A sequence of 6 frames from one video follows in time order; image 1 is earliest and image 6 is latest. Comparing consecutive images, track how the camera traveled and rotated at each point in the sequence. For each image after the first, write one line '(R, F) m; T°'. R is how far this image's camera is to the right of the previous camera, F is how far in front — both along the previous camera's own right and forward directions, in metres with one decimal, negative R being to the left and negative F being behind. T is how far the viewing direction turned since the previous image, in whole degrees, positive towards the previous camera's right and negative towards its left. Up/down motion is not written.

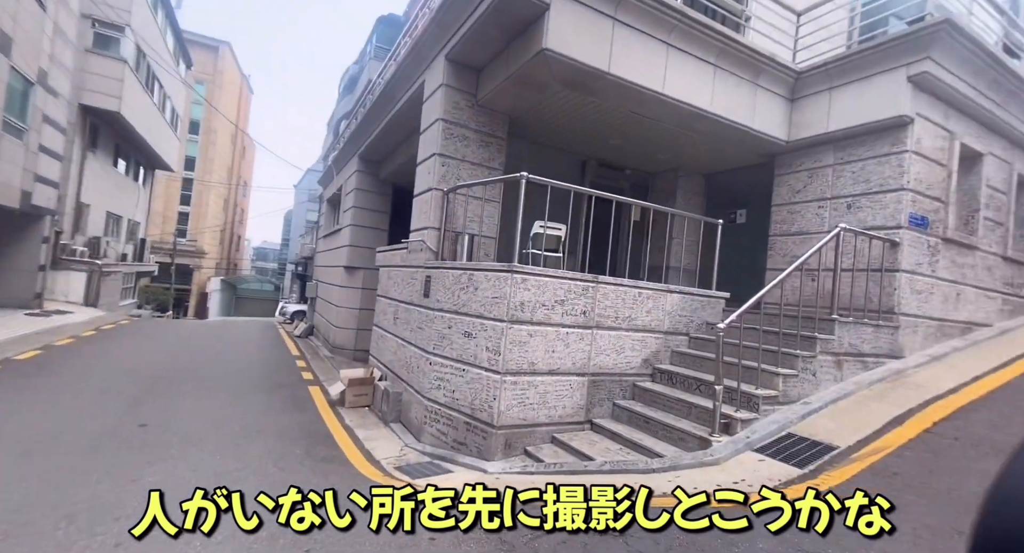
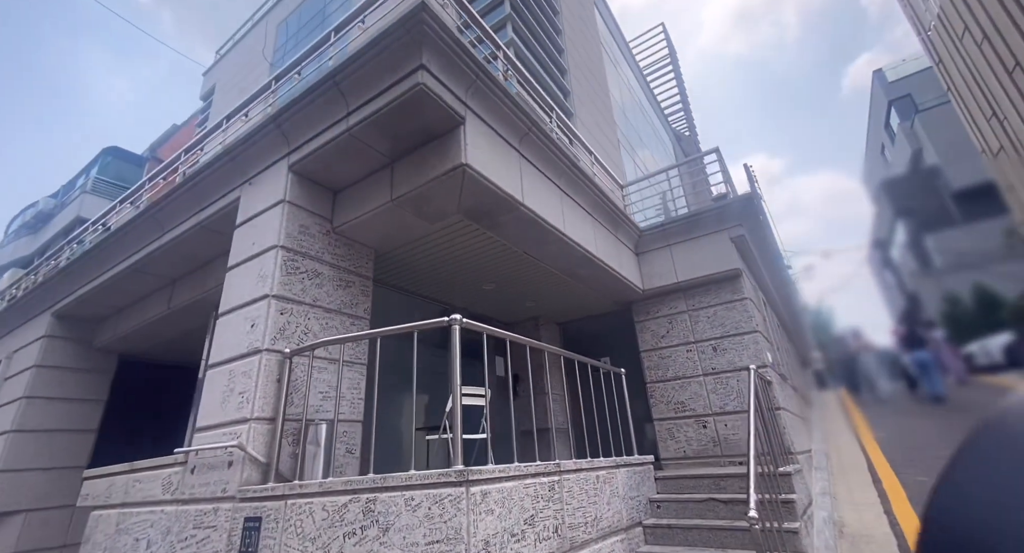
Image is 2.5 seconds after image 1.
(-1.2, +2.2) m; +31°
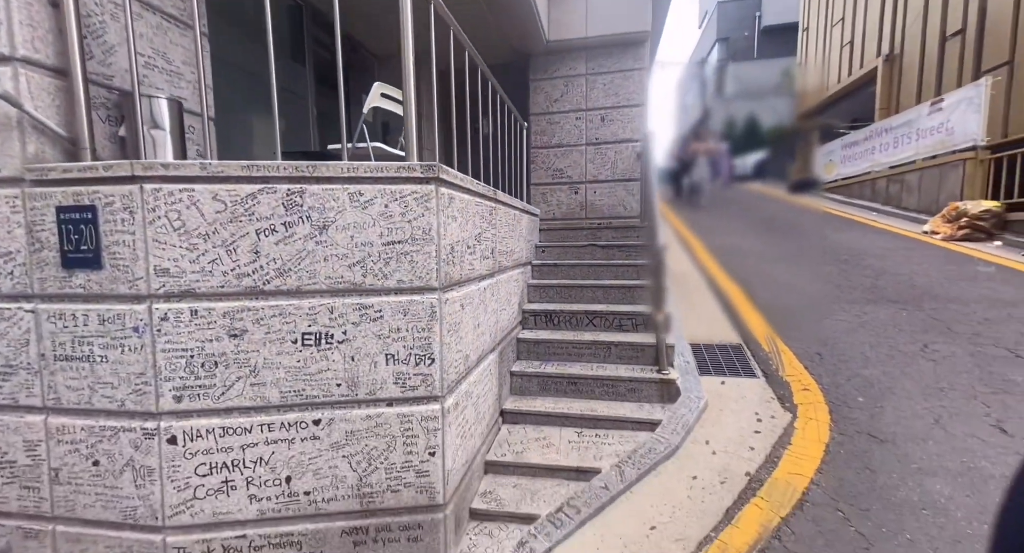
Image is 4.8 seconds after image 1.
(-0.9, +0.6) m; +28°
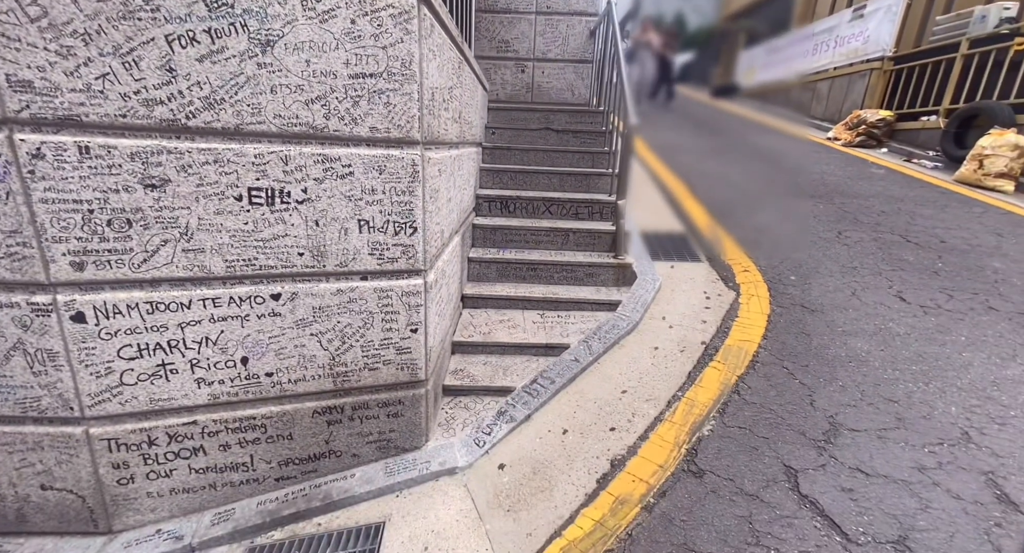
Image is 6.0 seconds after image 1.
(-0.4, +0.3) m; +13°
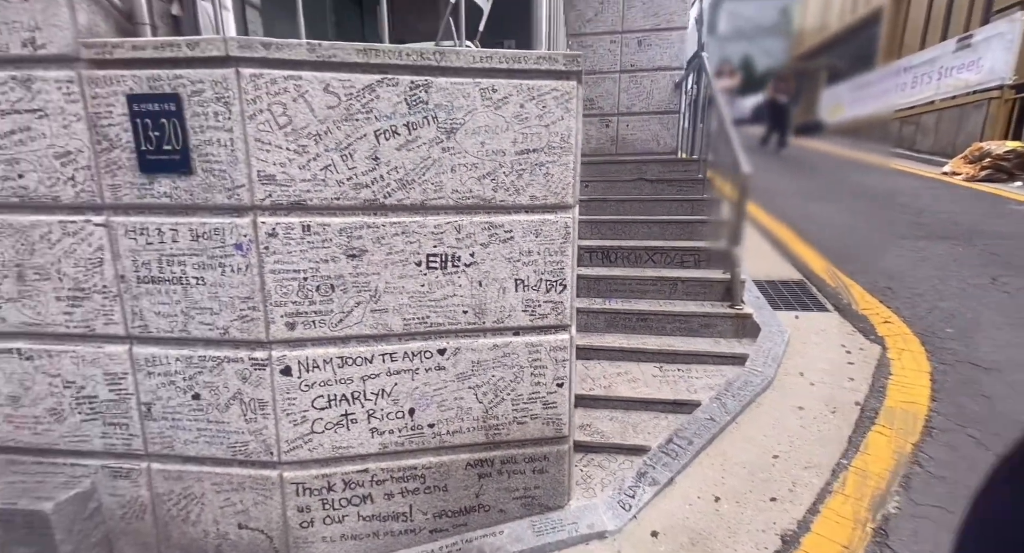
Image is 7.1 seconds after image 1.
(-0.3, -0.1) m; -9°
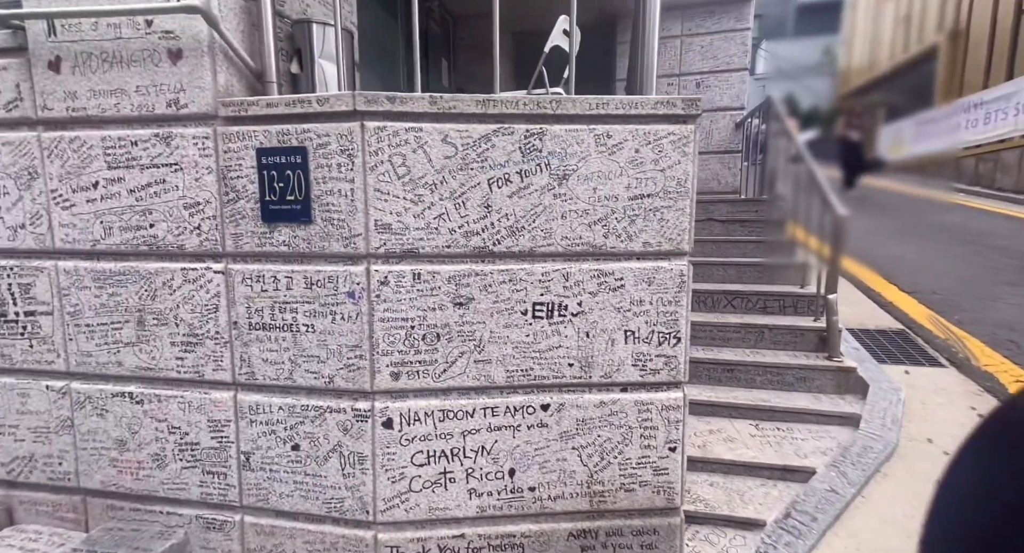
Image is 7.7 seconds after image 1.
(-0.2, +0.1) m; -6°
